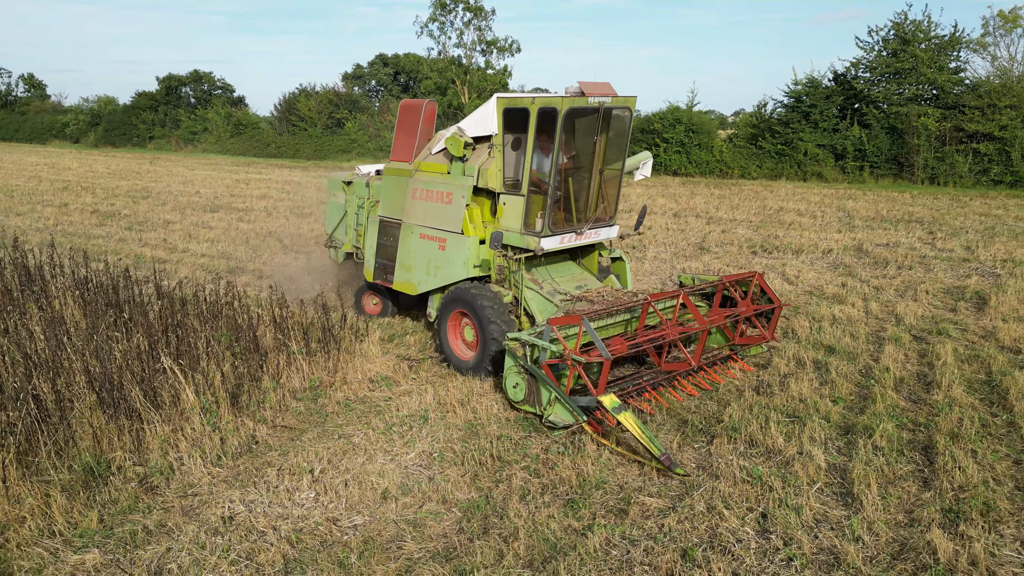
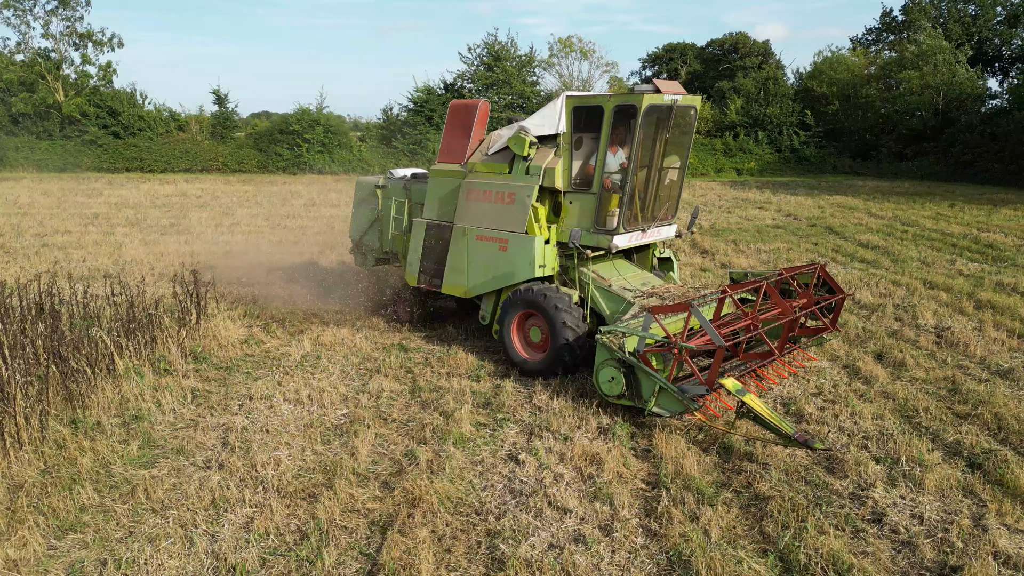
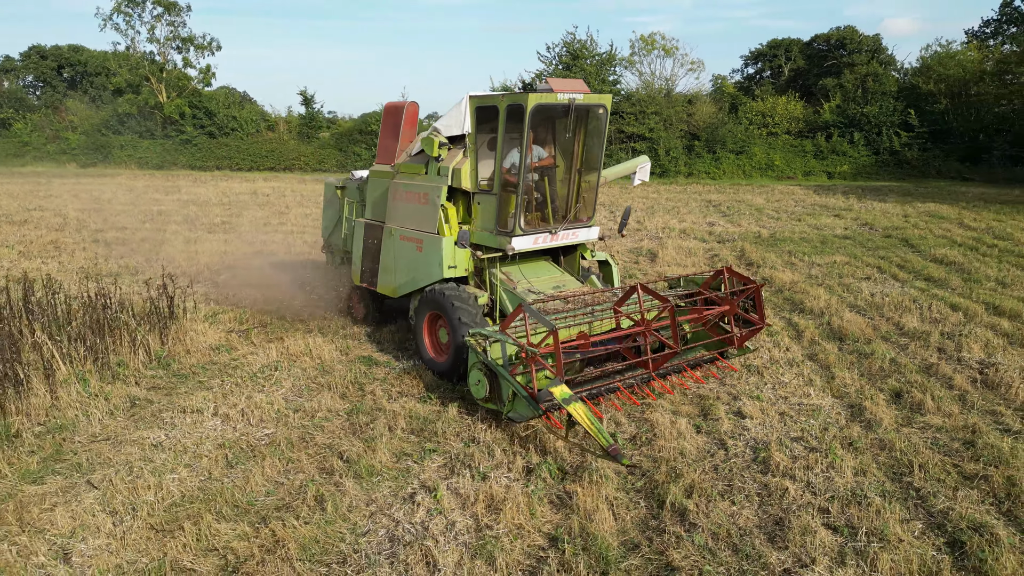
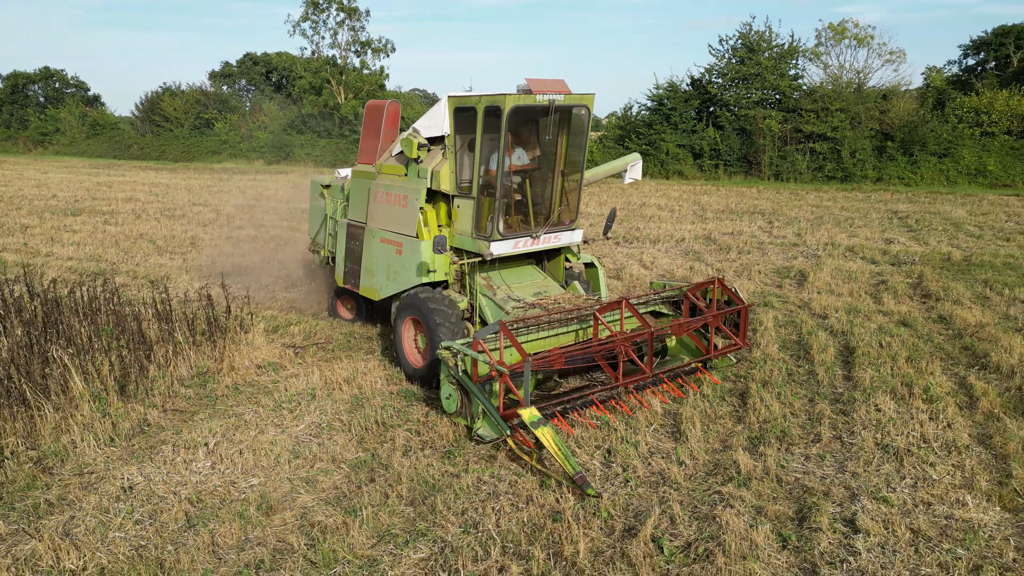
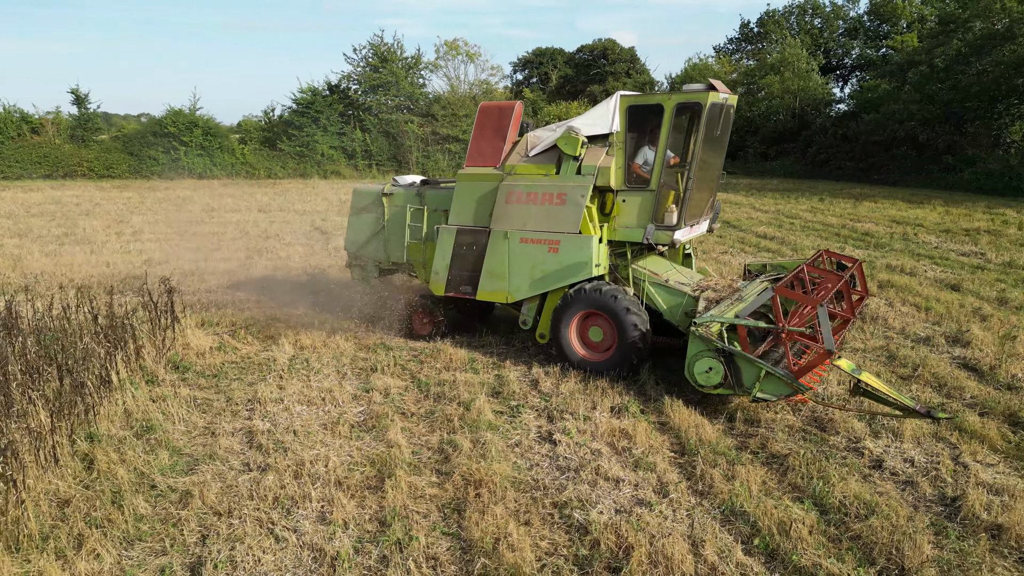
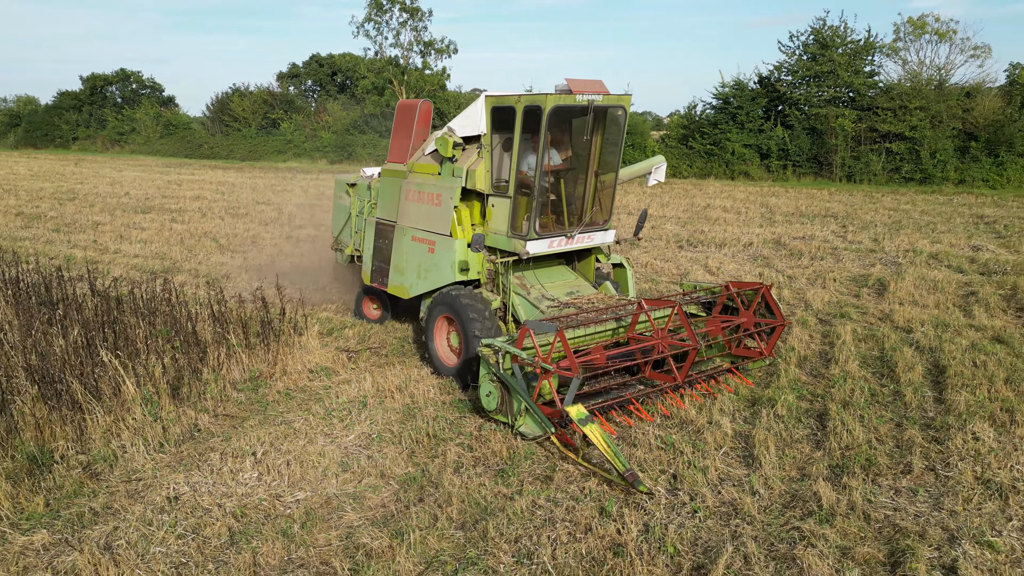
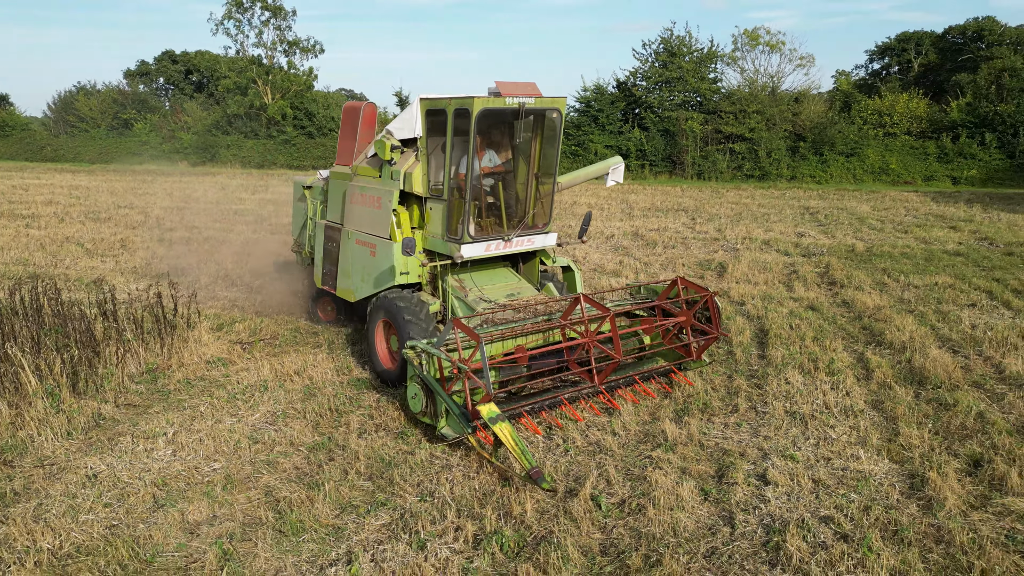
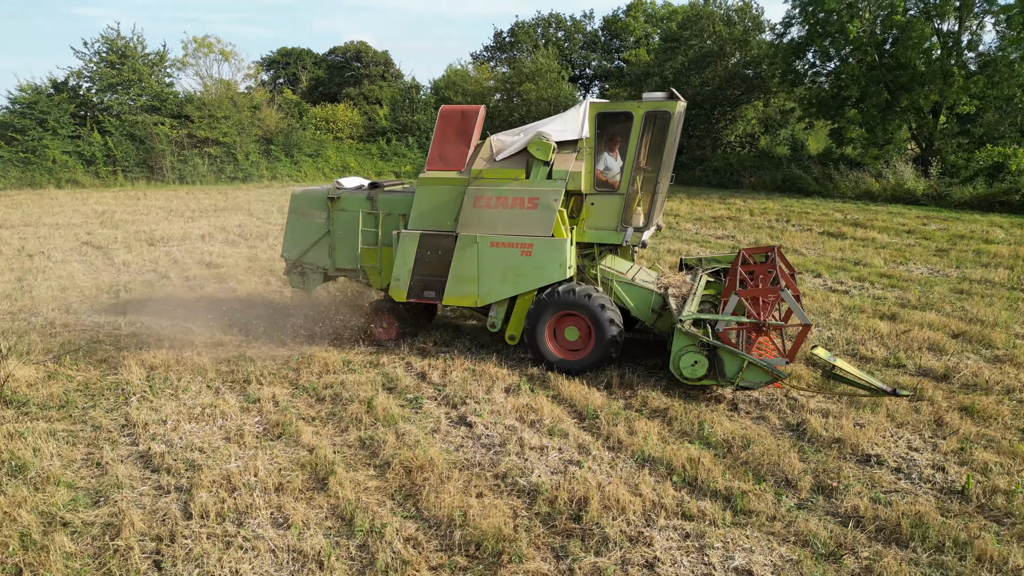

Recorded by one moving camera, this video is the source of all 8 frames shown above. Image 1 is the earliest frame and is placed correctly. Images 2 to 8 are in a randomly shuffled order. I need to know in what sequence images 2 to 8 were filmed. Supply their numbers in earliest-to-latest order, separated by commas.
6, 4, 7, 3, 2, 5, 8
